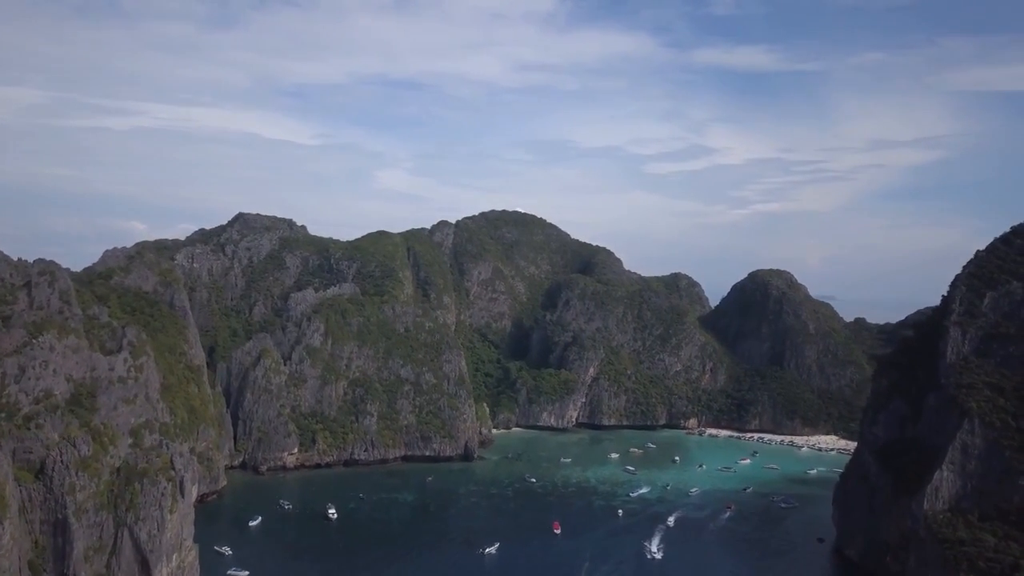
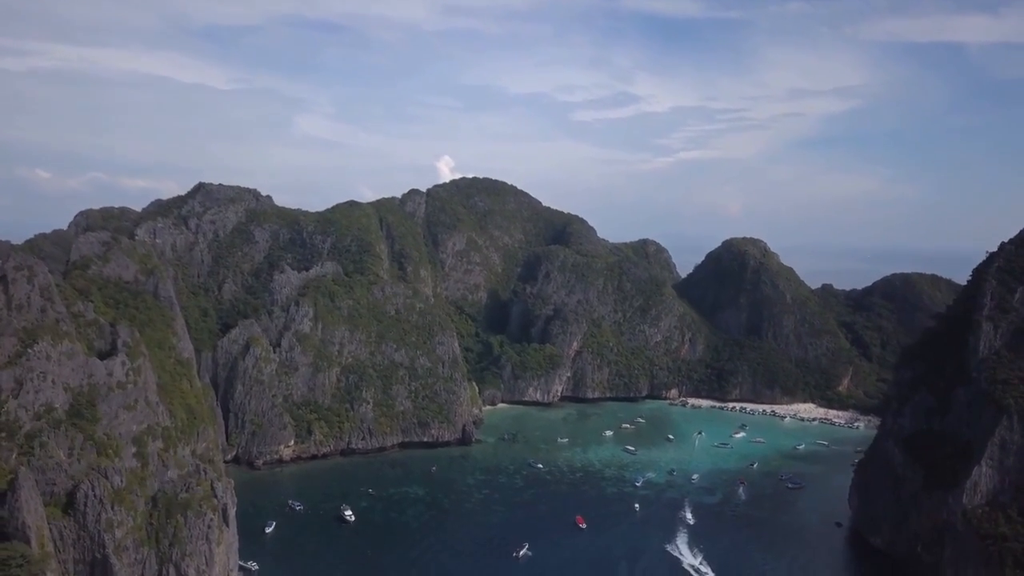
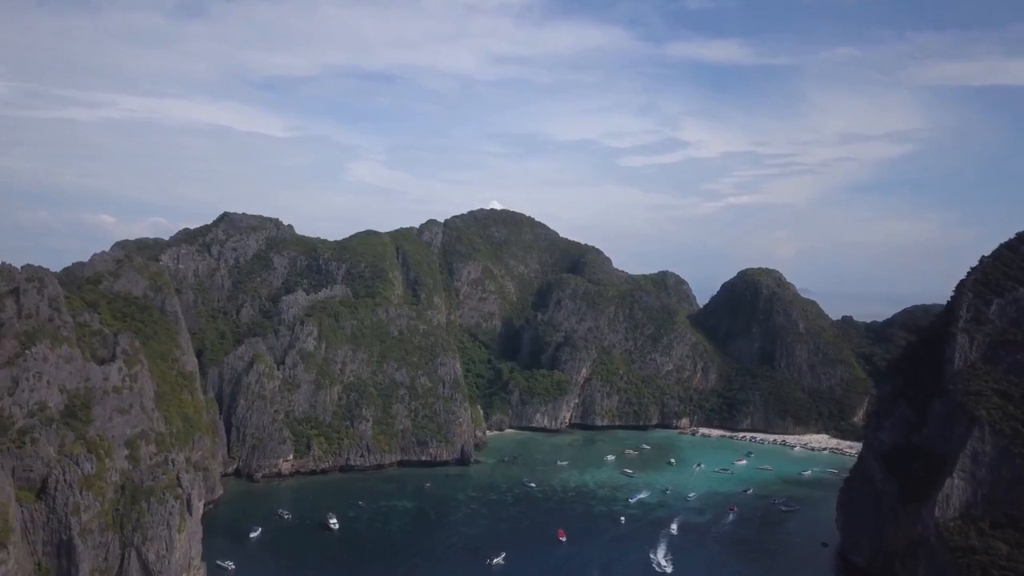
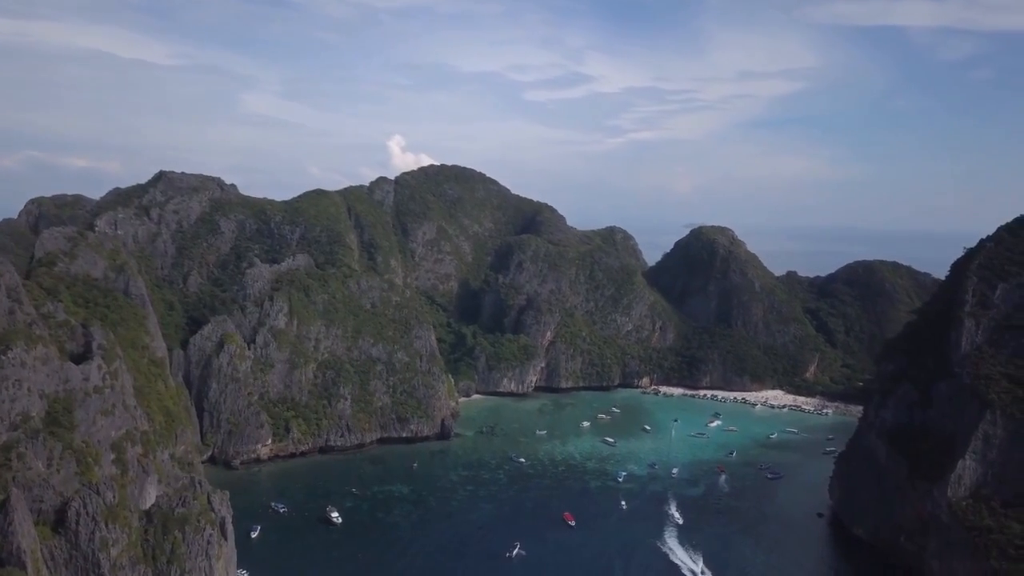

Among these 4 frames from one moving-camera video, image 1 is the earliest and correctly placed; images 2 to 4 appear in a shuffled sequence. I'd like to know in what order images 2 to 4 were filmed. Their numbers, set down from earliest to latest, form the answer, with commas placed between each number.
3, 2, 4
